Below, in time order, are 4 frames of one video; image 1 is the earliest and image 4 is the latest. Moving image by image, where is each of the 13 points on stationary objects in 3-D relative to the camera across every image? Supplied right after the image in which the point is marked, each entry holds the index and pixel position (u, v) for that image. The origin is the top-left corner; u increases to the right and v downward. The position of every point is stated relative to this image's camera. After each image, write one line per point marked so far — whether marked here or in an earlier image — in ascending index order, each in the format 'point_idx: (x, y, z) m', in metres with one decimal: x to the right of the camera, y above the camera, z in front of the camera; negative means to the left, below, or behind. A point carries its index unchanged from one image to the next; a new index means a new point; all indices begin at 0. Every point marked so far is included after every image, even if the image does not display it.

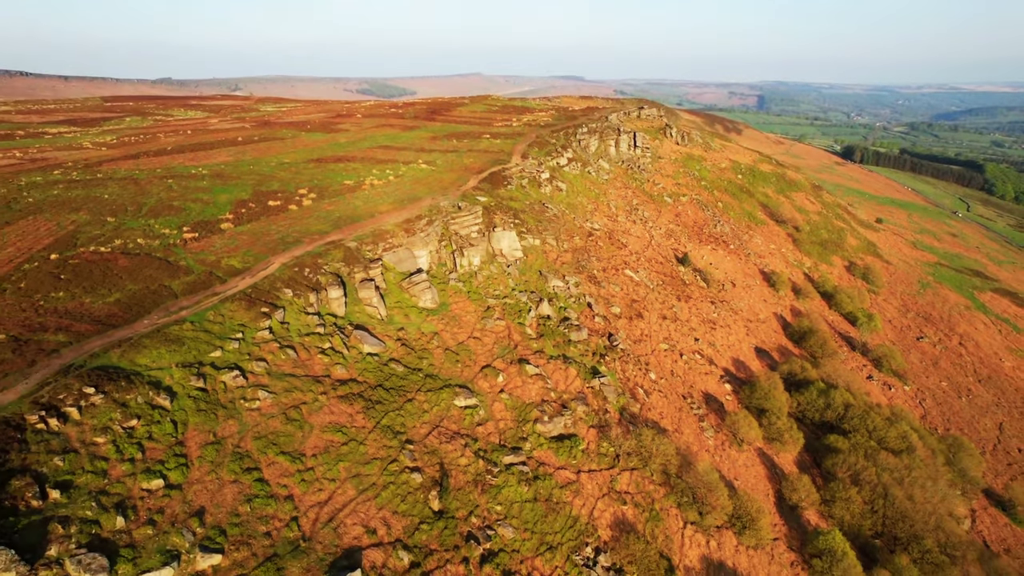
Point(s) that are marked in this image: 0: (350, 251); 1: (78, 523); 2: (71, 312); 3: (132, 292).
0: (-7.3, +1.7, +19.7) m
1: (-9.1, -4.9, +9.2) m
2: (-13.9, -0.7, +13.7) m
3: (-13.1, -0.1, +15.0) m
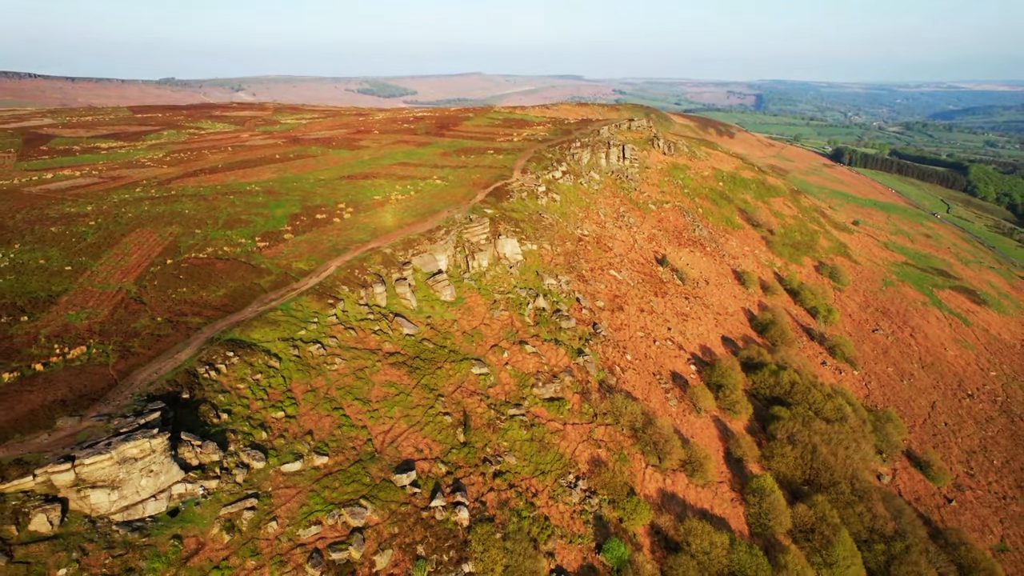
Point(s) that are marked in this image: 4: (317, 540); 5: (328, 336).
0: (-7.2, +1.8, +24.9) m
1: (-9.0, -4.8, +14.4) m
2: (-13.8, -0.6, +18.9) m
3: (-13.0, 0.0, +20.2) m
4: (-5.9, -7.7, +13.3) m
5: (-8.2, -2.1, +19.2) m
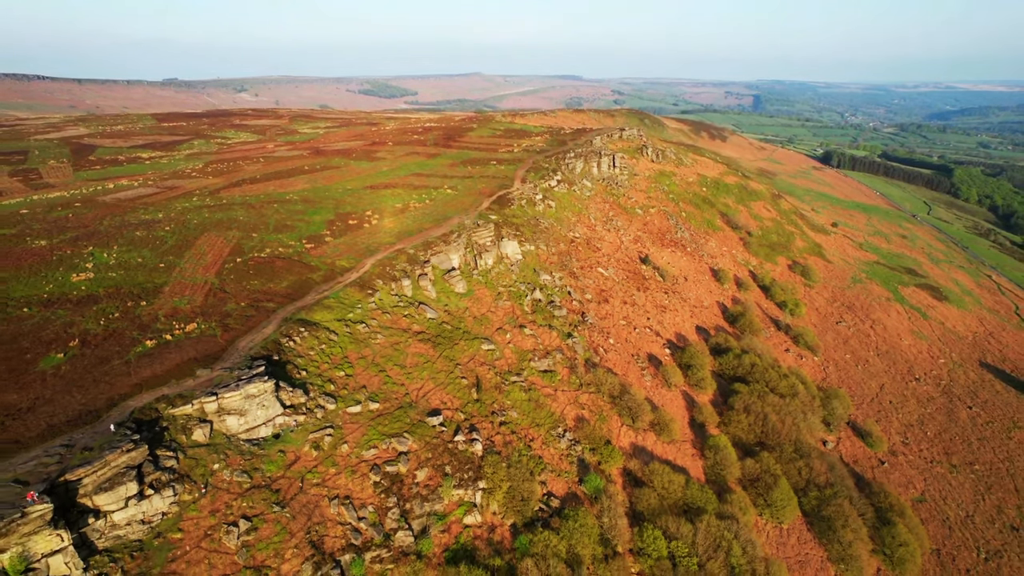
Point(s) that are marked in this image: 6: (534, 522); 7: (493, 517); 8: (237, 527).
0: (-7.1, +2.3, +30.1) m
1: (-8.9, -4.4, +19.7) m
2: (-13.7, -0.1, +24.2) m
3: (-12.9, +0.4, +25.5) m
4: (-5.8, -7.3, +18.6) m
5: (-8.1, -1.7, +24.4) m
6: (+1.0, -10.7, +19.7) m
7: (-0.8, -10.2, +19.2) m
8: (-9.5, -8.2, +14.9) m
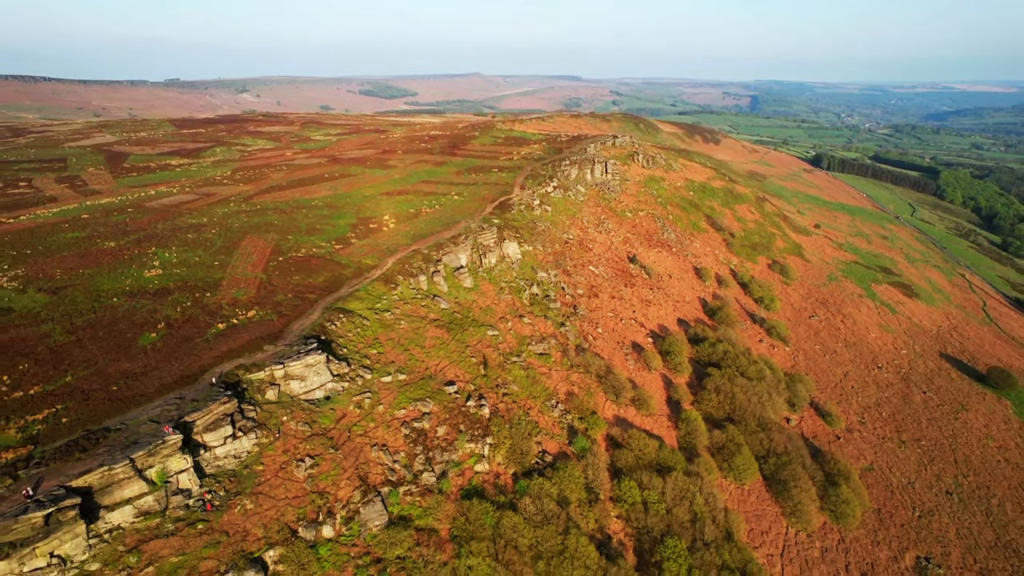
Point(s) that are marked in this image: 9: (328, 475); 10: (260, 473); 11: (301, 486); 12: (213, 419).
0: (-7.1, +2.6, +34.8) m
1: (-8.8, -4.1, +24.3) m
2: (-13.6, +0.2, +28.8) m
3: (-12.8, +0.8, +30.1) m
4: (-5.7, -6.9, +23.2) m
5: (-8.0, -1.3, +29.1) m
6: (+1.1, -10.3, +24.3) m
7: (-0.8, -9.9, +23.8) m
8: (-9.4, -7.9, +19.5) m
9: (-8.4, -8.5, +19.6) m
10: (-10.9, -8.0, +18.6) m
11: (-9.2, -8.7, +18.9) m
12: (-12.8, -5.6, +18.5) m
